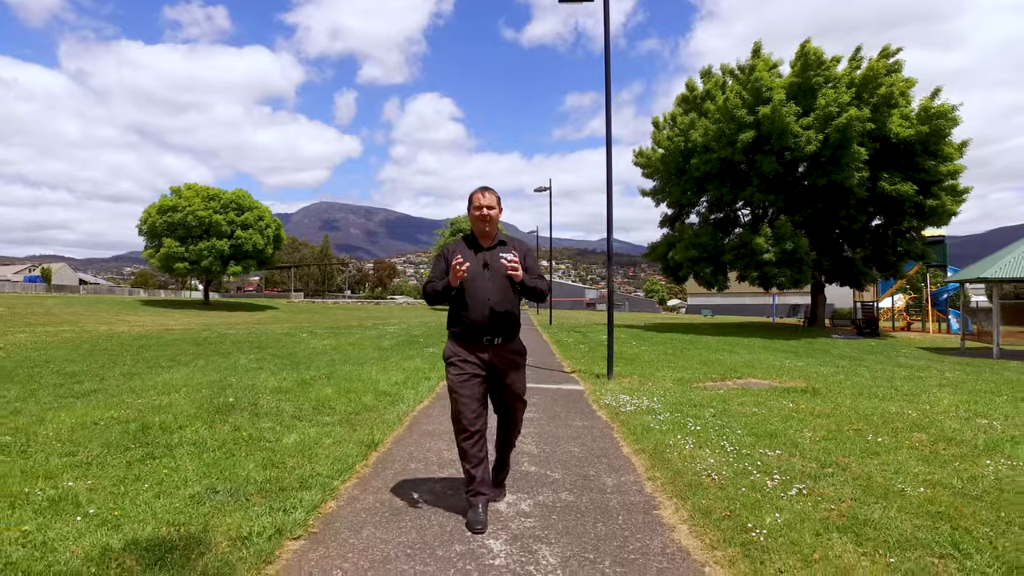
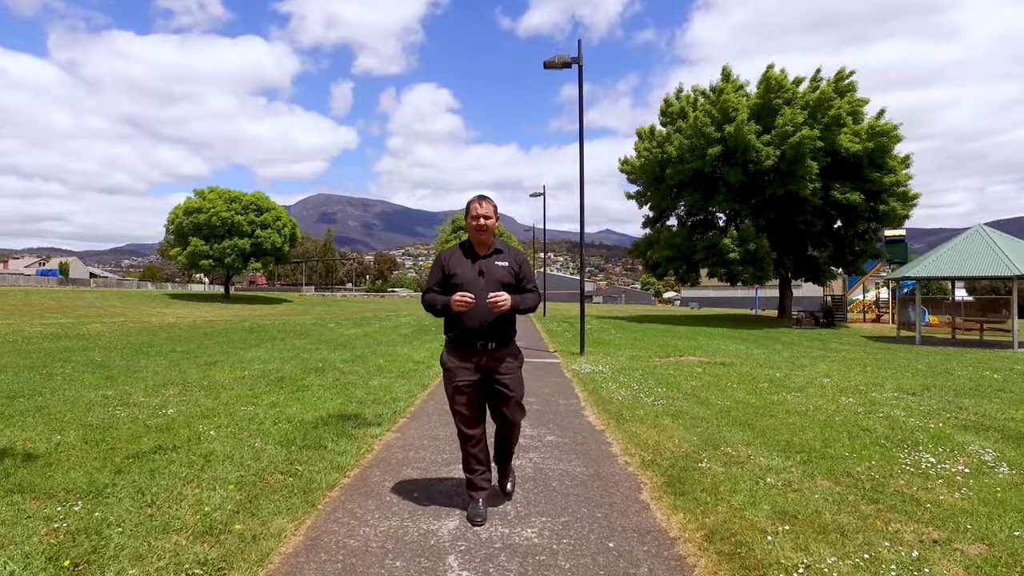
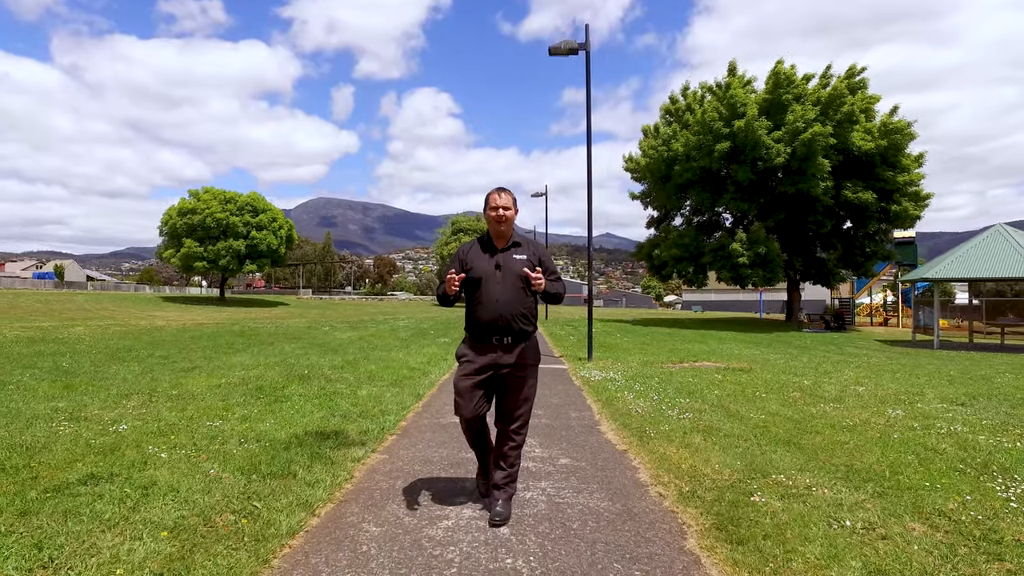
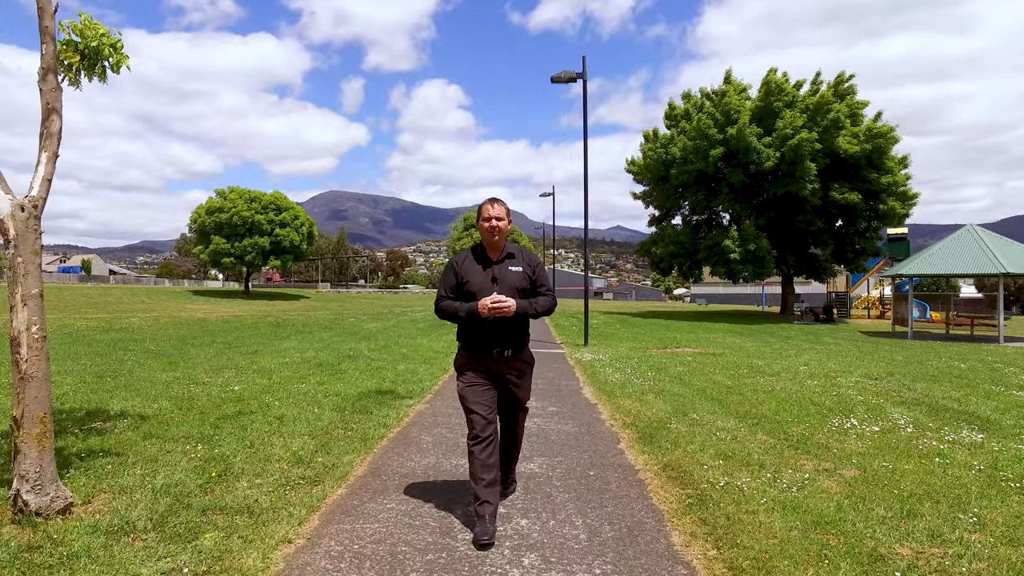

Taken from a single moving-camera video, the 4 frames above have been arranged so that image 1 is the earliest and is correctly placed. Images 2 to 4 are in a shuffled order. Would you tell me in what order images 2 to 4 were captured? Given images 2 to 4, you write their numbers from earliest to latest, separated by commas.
3, 2, 4
